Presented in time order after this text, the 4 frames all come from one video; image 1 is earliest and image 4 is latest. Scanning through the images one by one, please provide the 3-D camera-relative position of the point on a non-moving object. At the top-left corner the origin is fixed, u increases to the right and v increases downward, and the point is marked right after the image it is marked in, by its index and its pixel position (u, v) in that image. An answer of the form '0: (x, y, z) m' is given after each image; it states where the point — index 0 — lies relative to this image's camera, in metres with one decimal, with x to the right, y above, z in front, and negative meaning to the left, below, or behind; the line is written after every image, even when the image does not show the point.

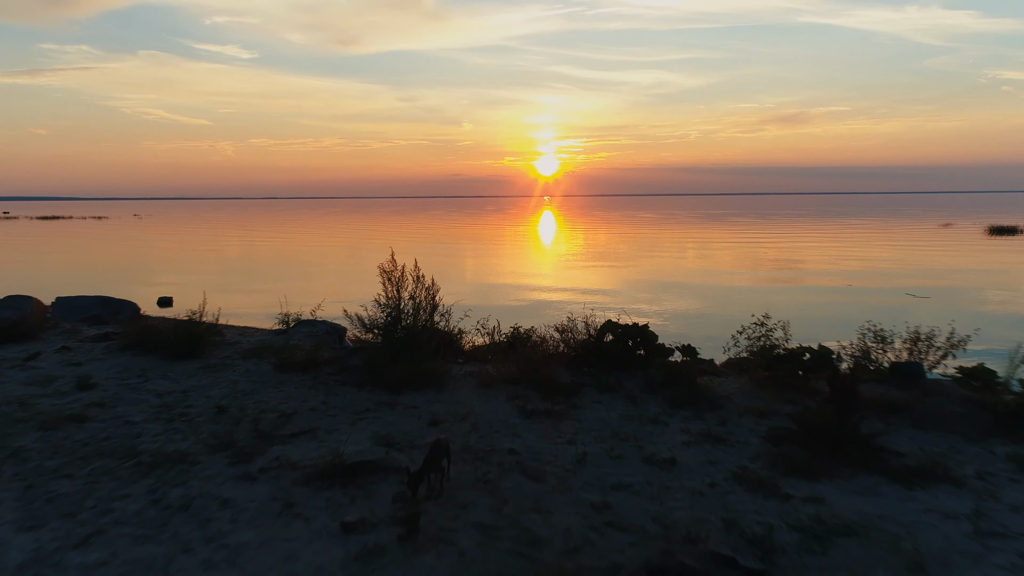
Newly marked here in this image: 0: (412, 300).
0: (-0.9, -0.1, +6.1) m
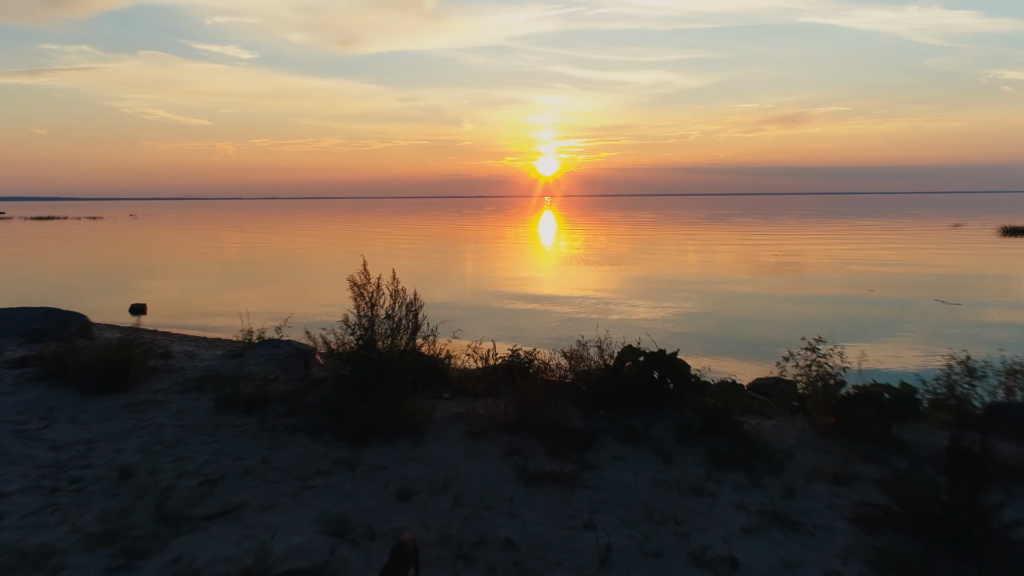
0: (-0.9, -0.2, +5.0) m
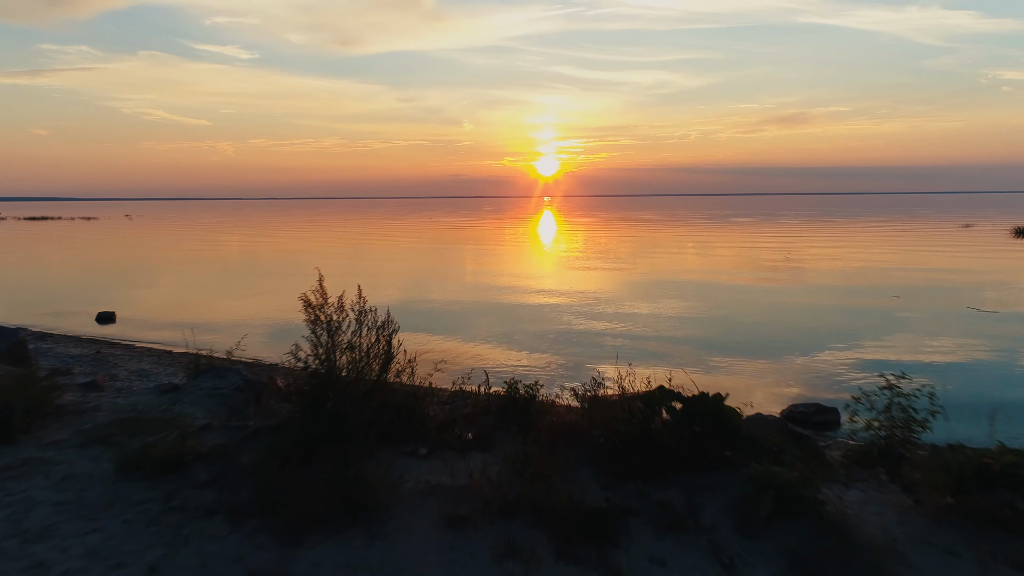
0: (-1.0, -0.4, +4.0) m
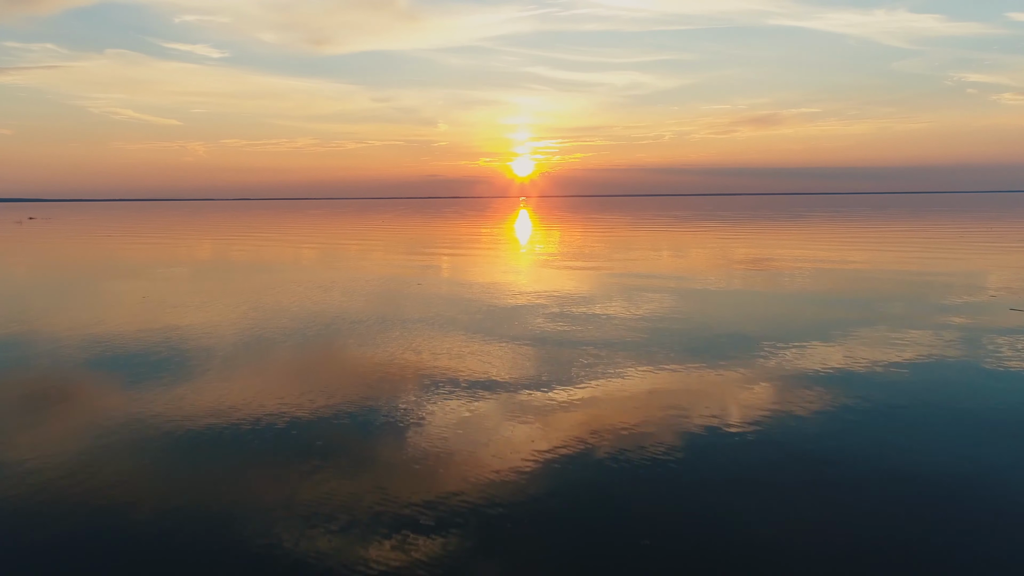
0: (-0.9, -0.5, +2.0) m
